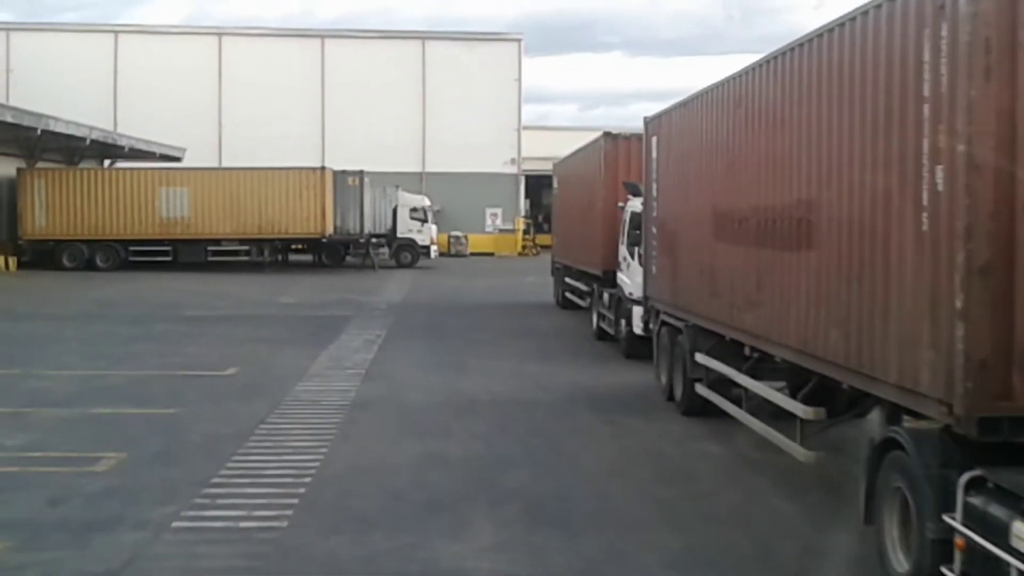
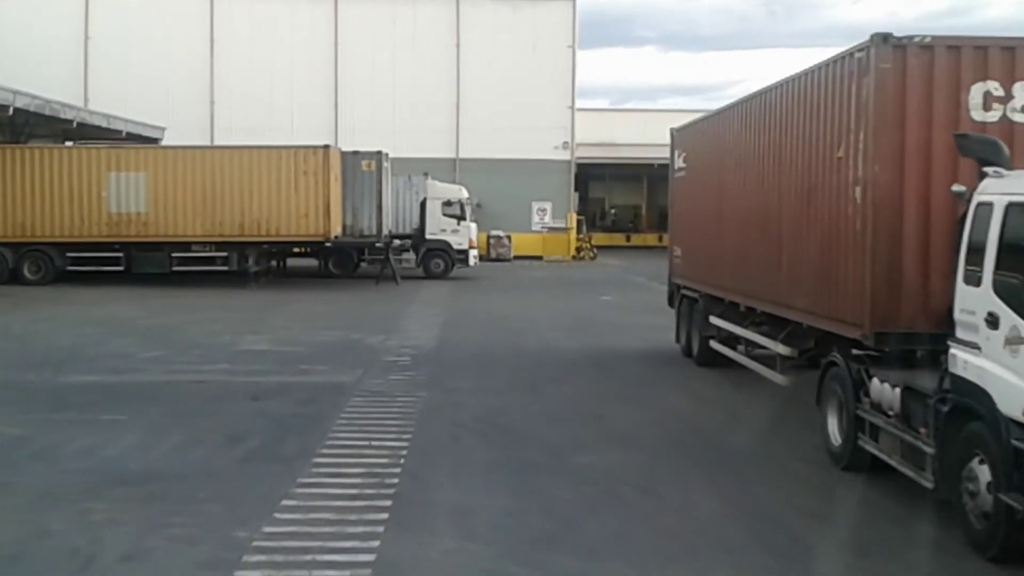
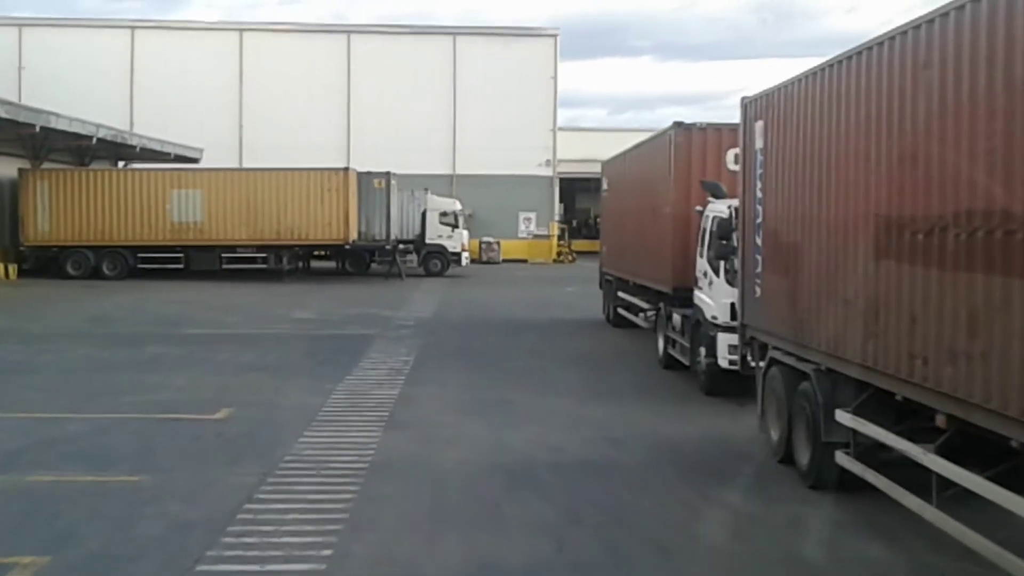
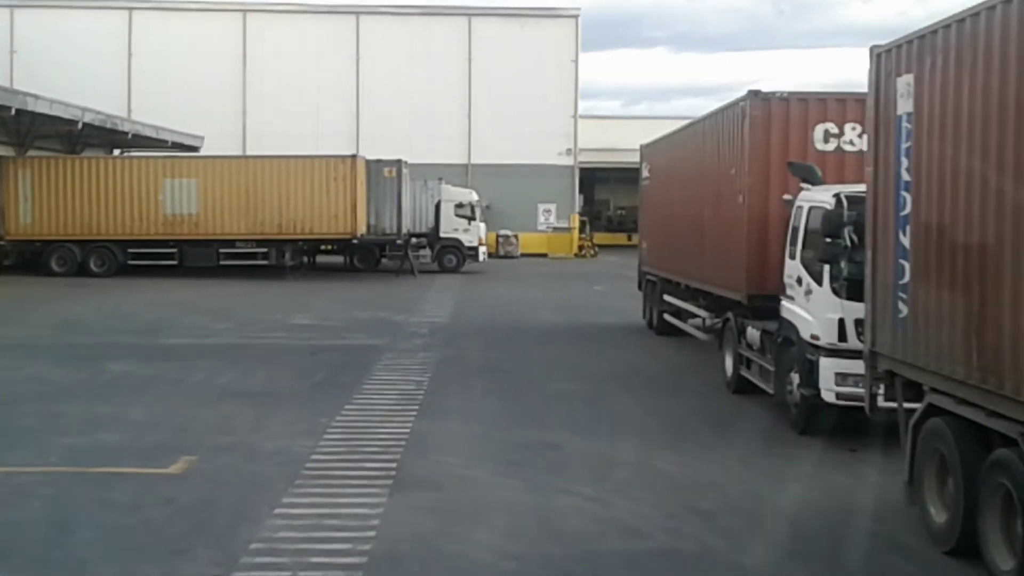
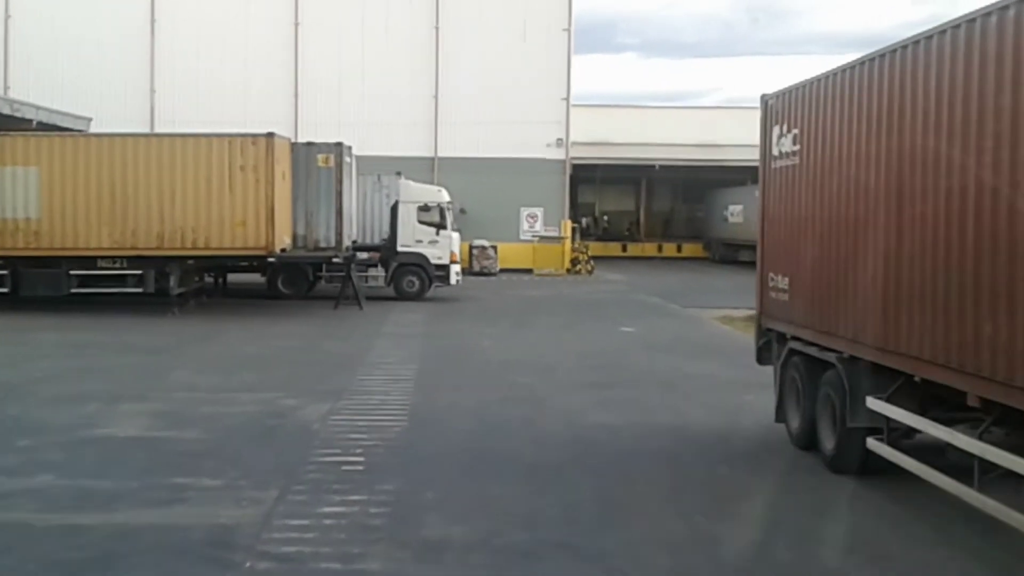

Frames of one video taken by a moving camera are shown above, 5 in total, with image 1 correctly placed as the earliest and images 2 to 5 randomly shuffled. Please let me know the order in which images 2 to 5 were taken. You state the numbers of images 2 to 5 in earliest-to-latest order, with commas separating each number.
3, 4, 2, 5
